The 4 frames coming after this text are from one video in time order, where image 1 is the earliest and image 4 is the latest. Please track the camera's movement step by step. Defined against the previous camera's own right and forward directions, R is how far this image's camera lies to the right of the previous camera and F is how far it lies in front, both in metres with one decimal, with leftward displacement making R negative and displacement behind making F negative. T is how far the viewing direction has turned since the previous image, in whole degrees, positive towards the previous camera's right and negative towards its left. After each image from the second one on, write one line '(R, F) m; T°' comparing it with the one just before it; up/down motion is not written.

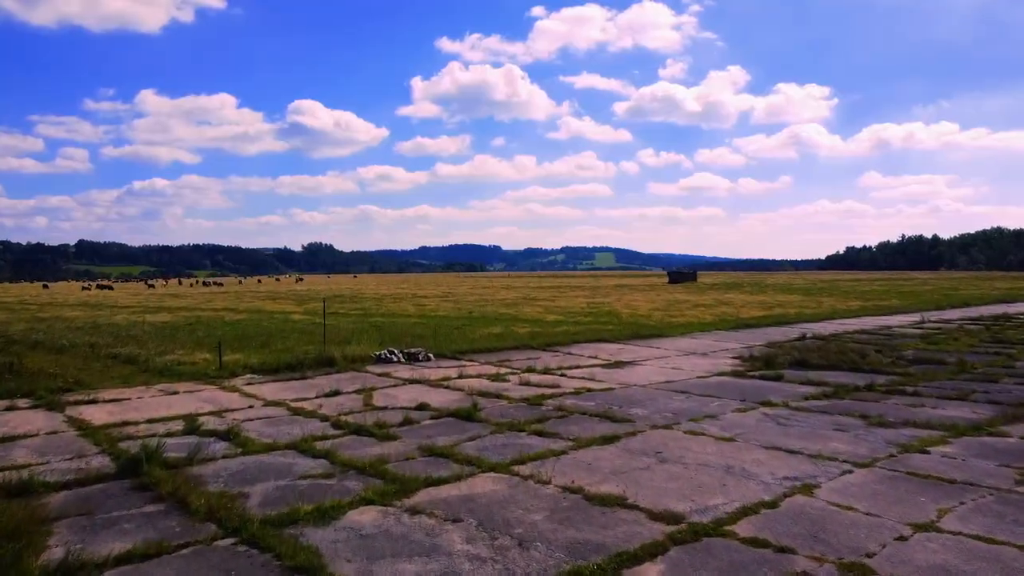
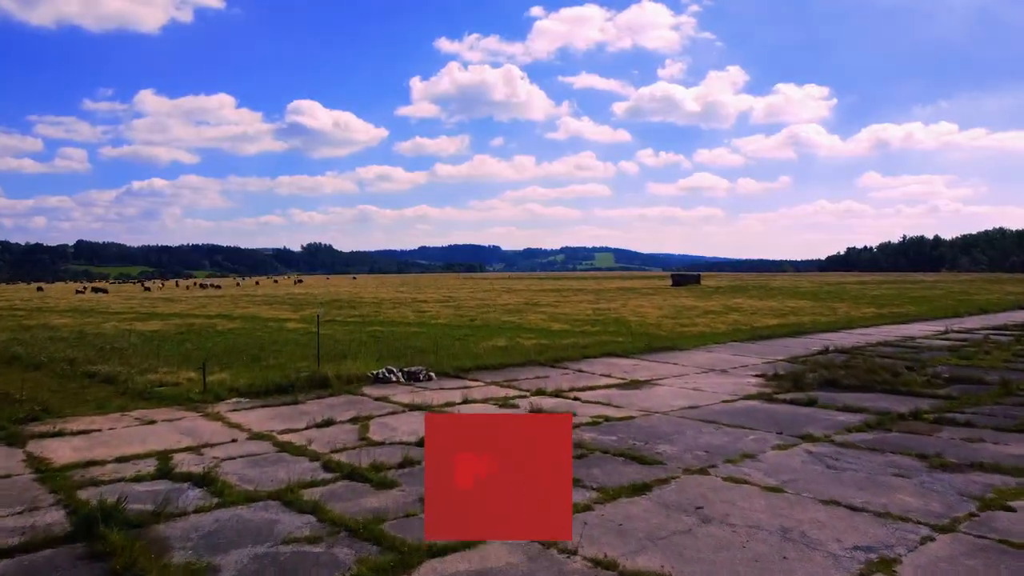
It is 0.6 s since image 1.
(-0.1, +0.8) m; 0°
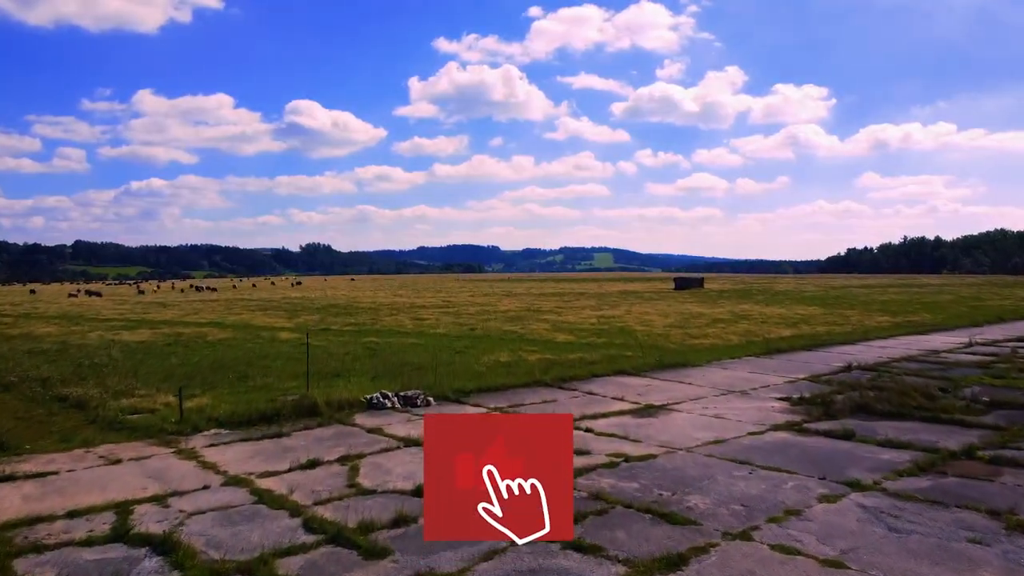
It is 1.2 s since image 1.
(-0.1, +0.9) m; 0°
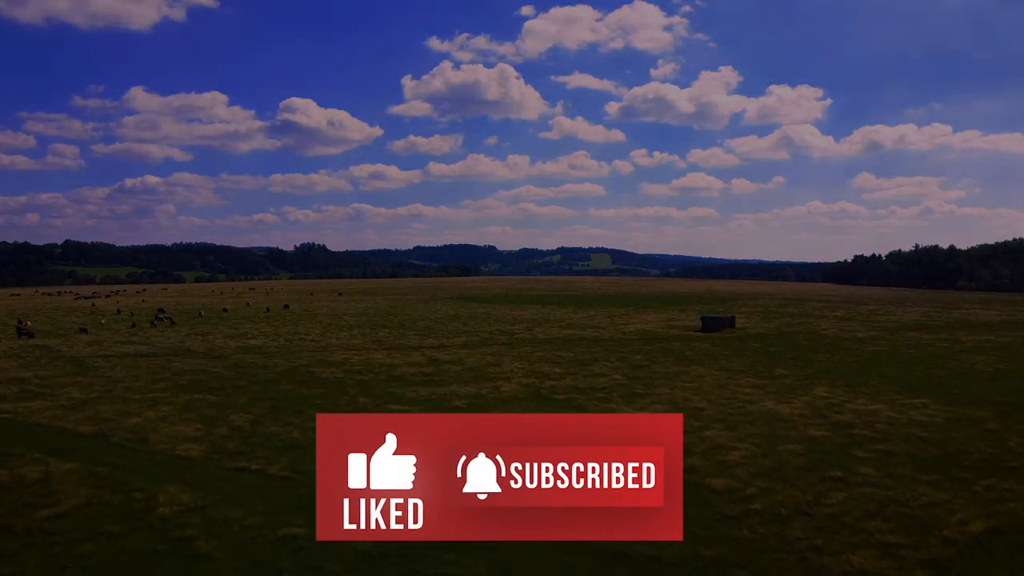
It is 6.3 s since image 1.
(-0.3, +7.5) m; 0°
